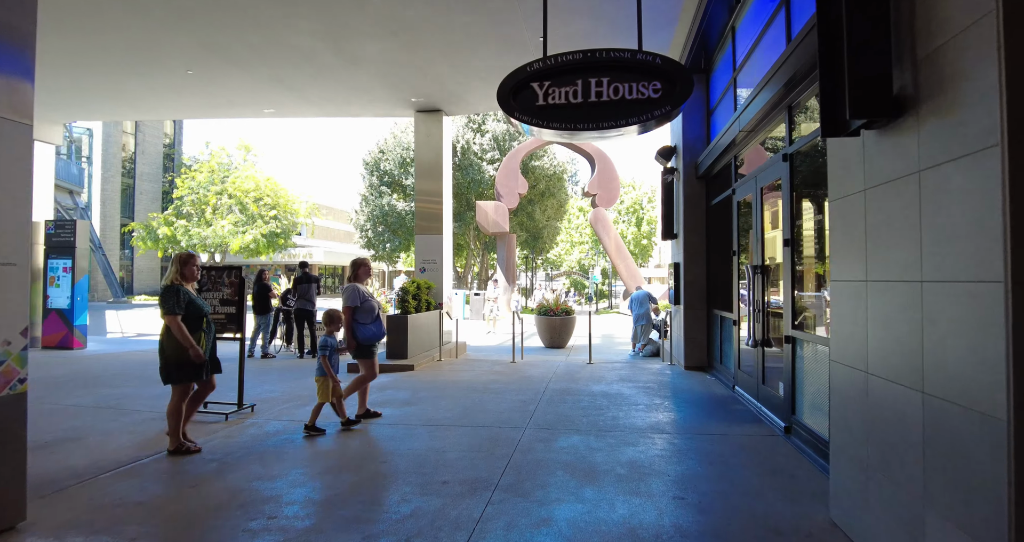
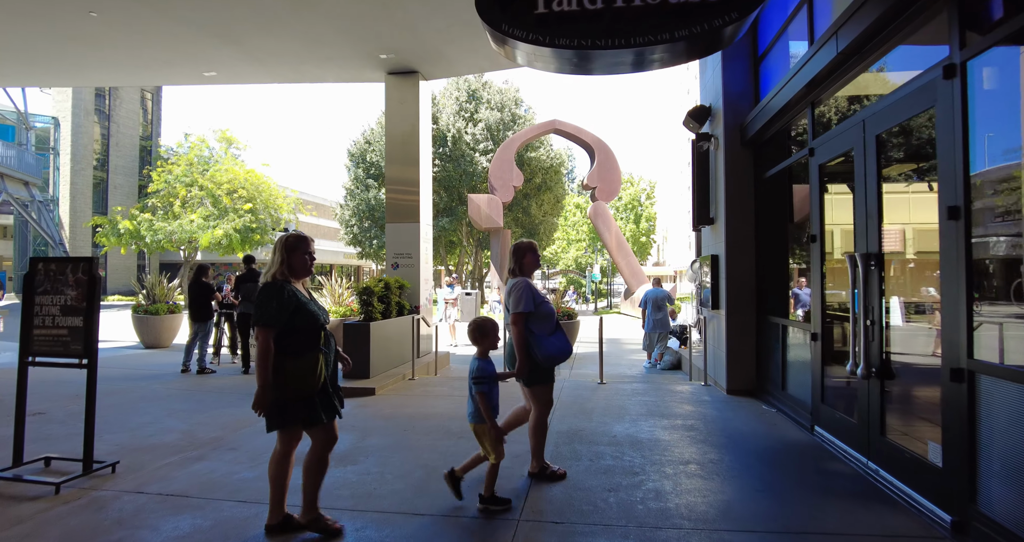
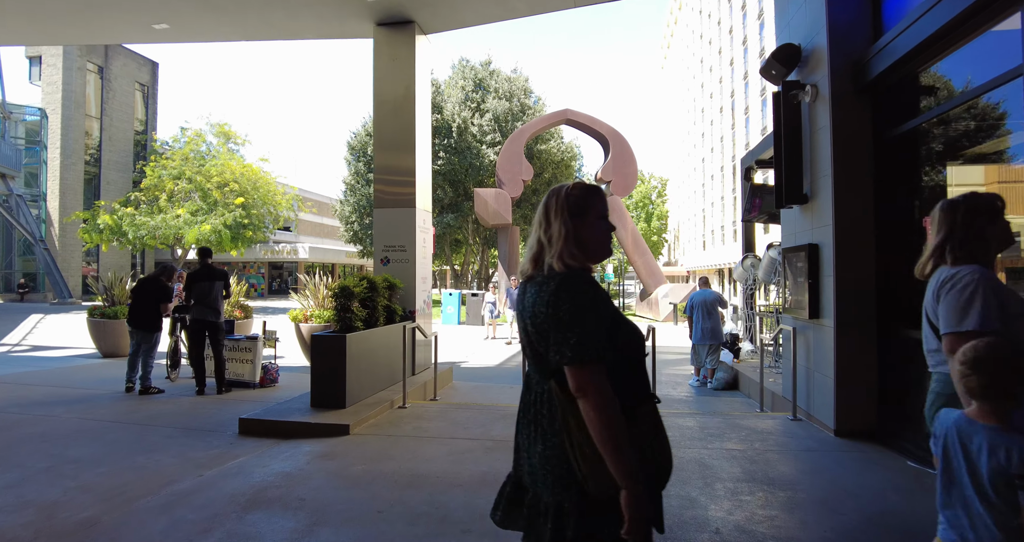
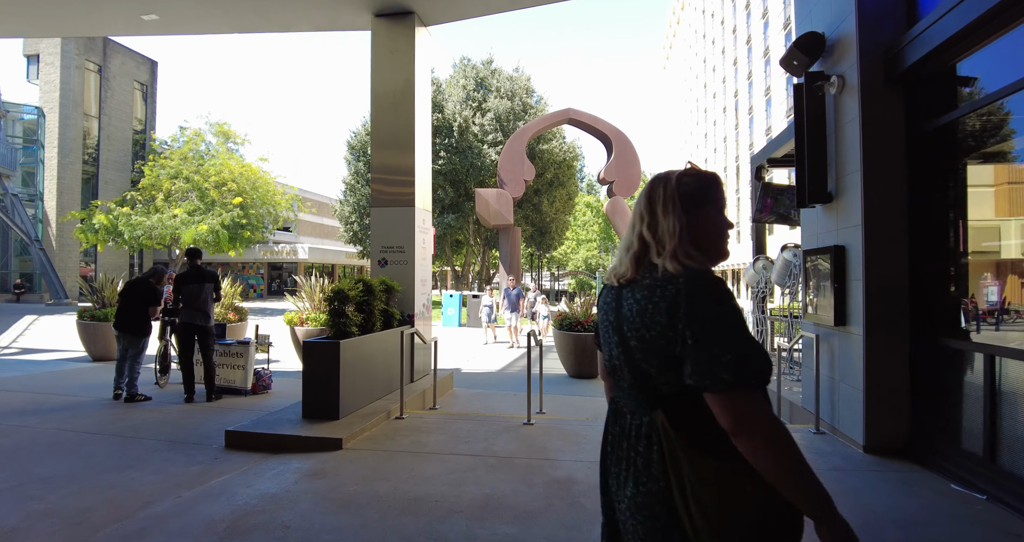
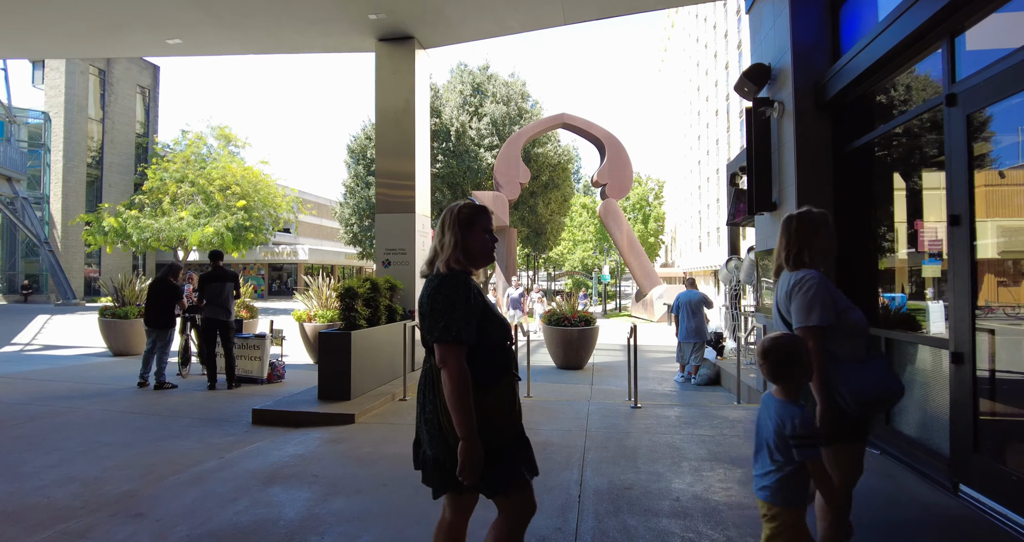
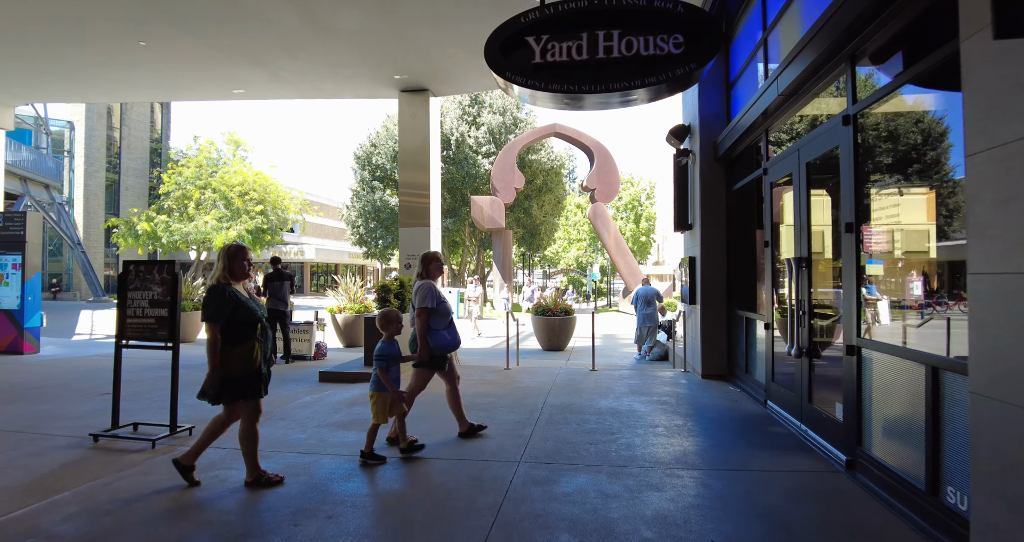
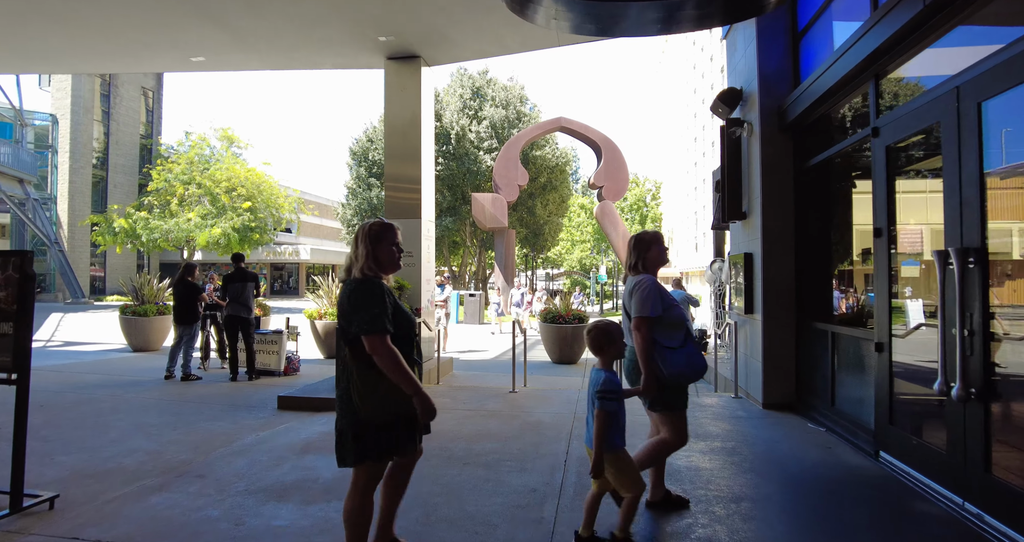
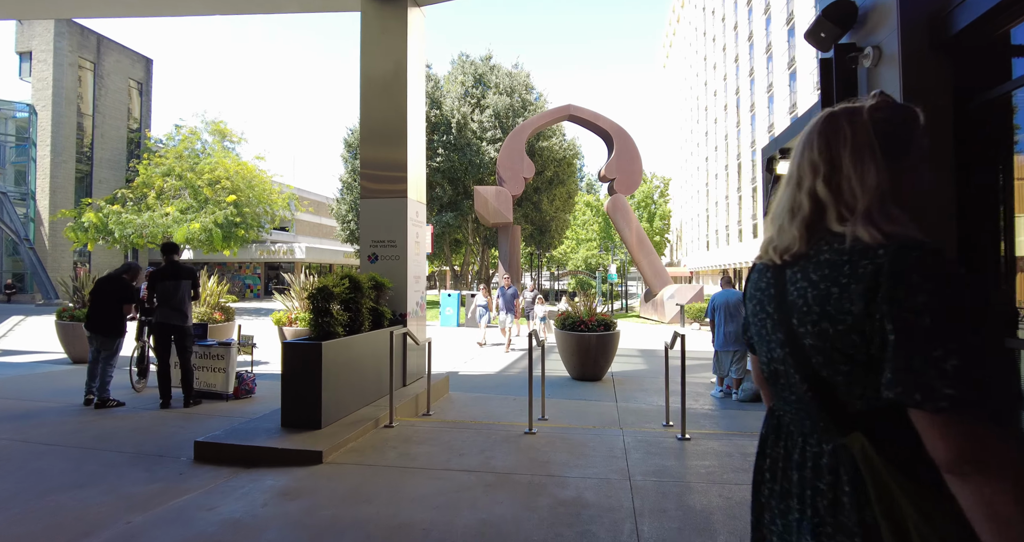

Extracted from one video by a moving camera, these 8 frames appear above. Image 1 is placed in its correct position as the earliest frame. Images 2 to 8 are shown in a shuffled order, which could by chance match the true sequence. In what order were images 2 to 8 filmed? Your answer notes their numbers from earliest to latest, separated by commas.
6, 2, 7, 5, 3, 4, 8
